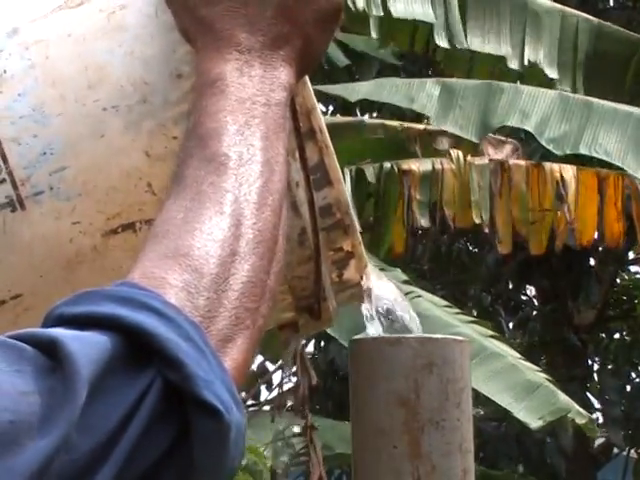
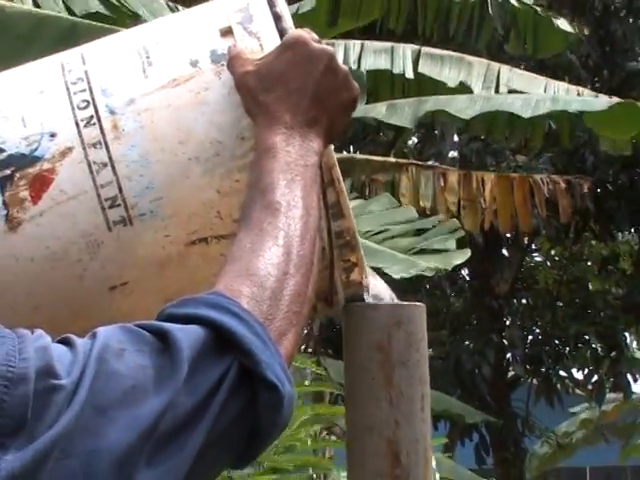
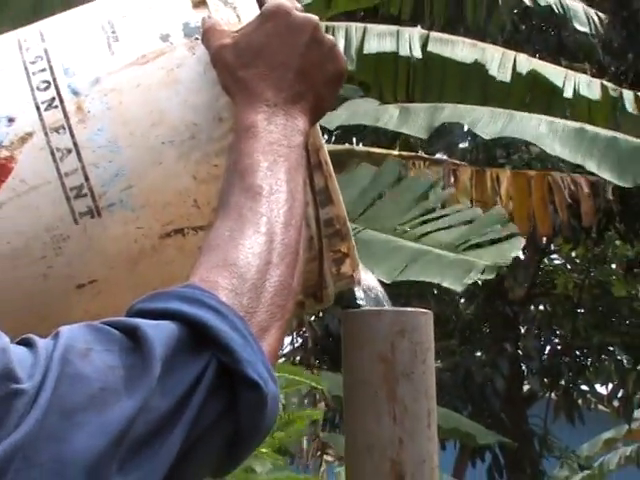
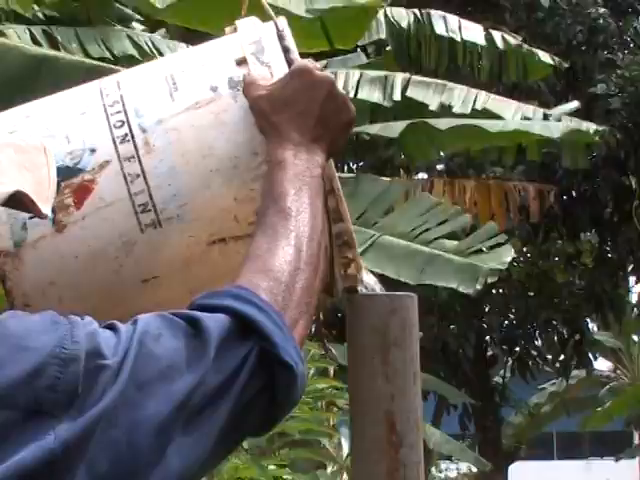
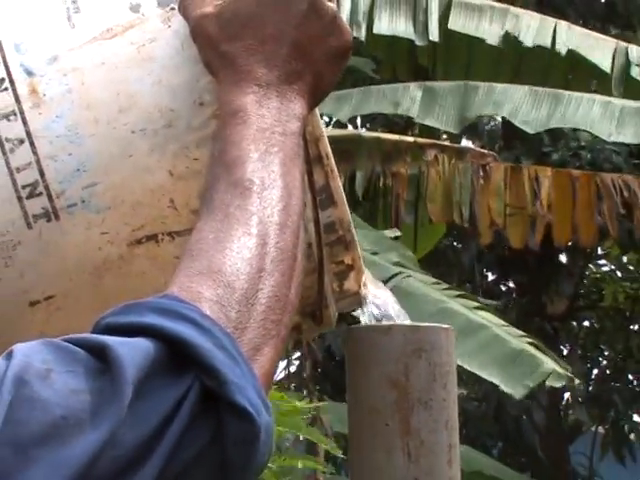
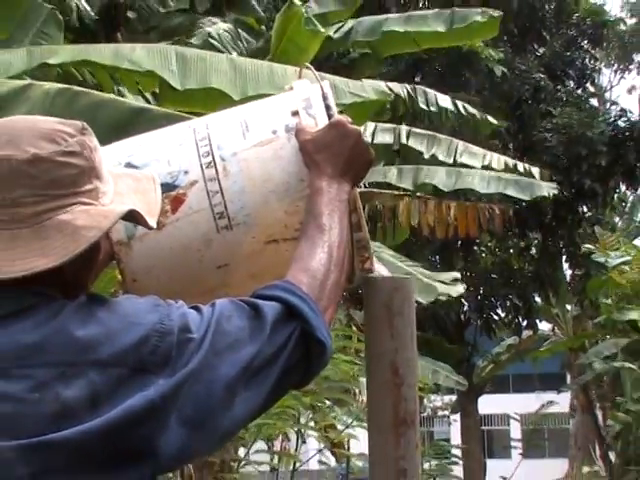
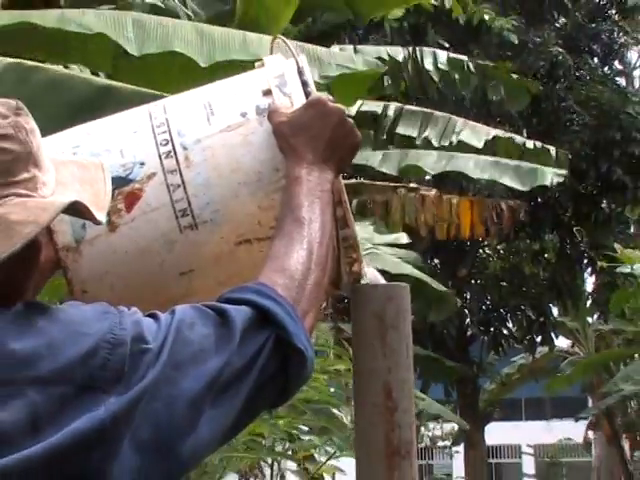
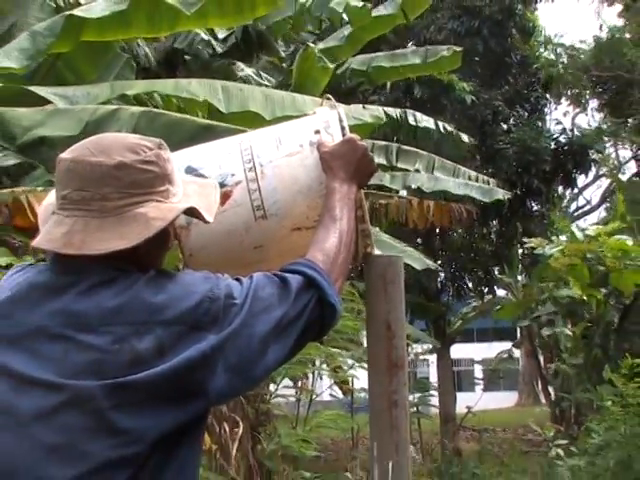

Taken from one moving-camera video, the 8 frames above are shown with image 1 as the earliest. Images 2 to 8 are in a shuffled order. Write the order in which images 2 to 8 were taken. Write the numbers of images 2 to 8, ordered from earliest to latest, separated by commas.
5, 3, 2, 4, 7, 6, 8
